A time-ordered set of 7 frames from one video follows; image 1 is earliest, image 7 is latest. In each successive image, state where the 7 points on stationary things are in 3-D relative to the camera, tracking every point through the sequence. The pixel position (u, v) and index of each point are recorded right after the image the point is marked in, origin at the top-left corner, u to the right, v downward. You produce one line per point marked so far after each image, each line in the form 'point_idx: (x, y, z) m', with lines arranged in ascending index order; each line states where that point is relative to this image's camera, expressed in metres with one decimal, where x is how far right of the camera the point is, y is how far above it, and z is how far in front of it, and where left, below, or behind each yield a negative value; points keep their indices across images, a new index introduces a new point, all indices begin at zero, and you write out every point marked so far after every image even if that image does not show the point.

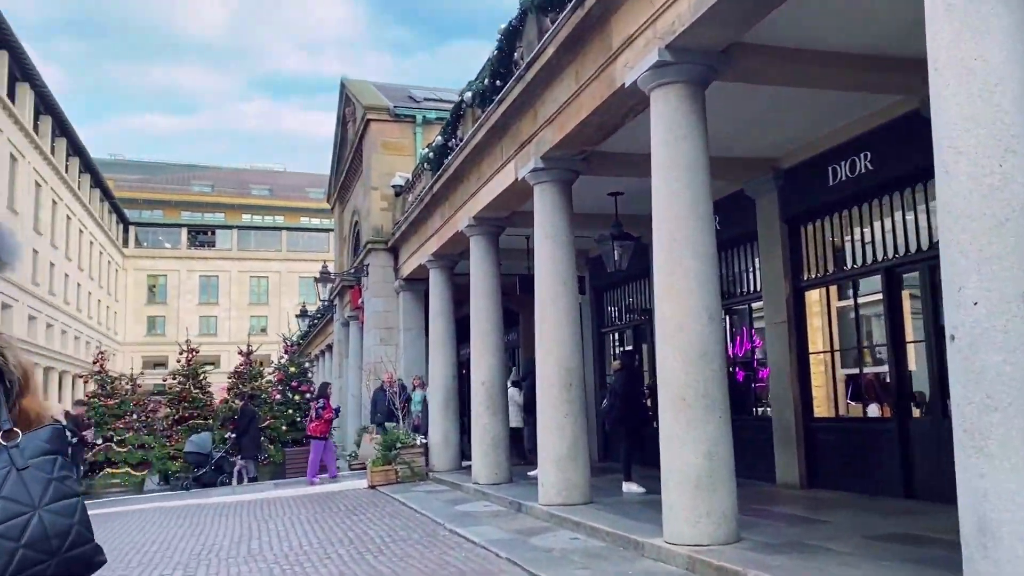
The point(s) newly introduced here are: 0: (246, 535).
0: (-3.2, -3.0, +10.3) m
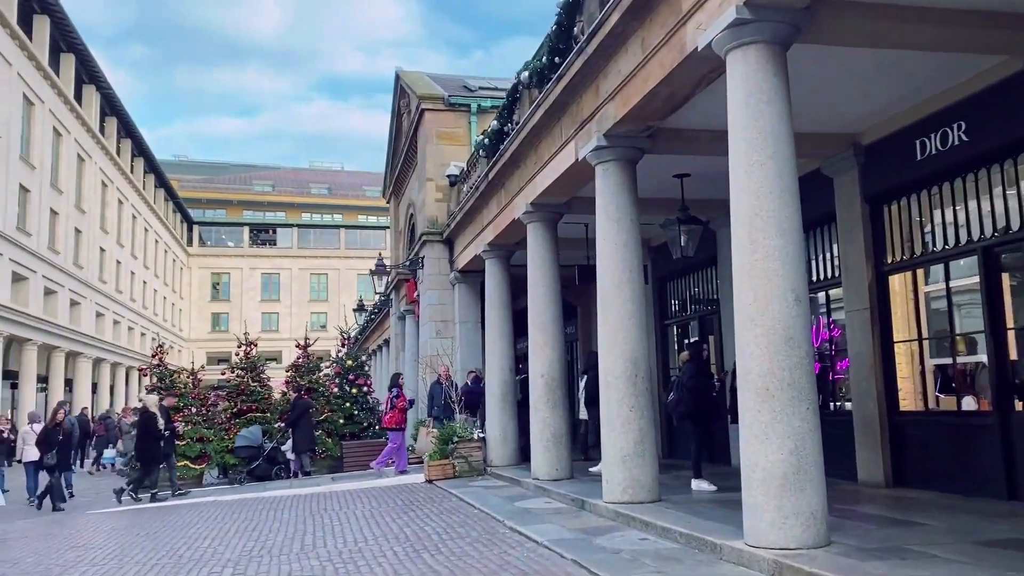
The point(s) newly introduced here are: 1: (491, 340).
0: (-2.5, -2.8, +10.0) m
1: (-0.4, -0.9, +14.9) m
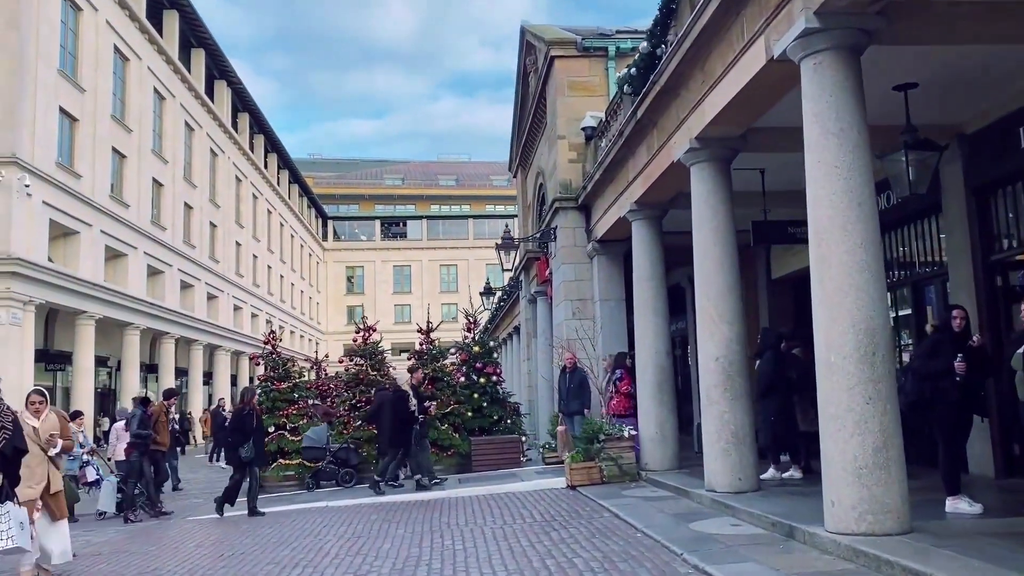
0: (-0.9, -2.4, +7.8) m
1: (+1.9, -0.5, +12.3) m
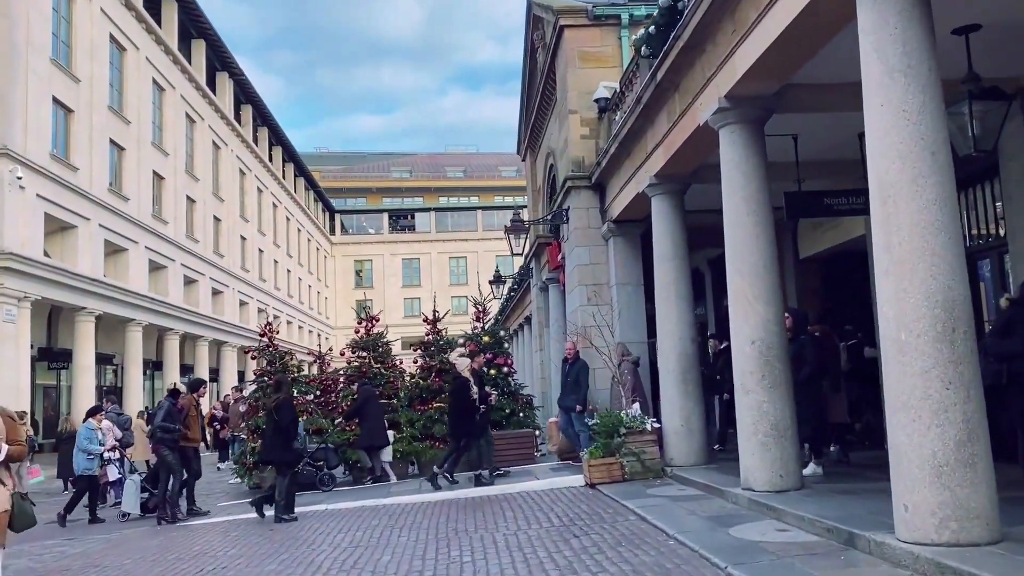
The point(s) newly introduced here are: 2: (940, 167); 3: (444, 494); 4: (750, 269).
0: (-0.8, -2.3, +6.9) m
1: (+2.0, -0.2, +11.4) m
2: (+2.7, +0.8, +5.4) m
3: (-0.9, -2.8, +11.9) m
4: (+2.3, +0.2, +8.5) m
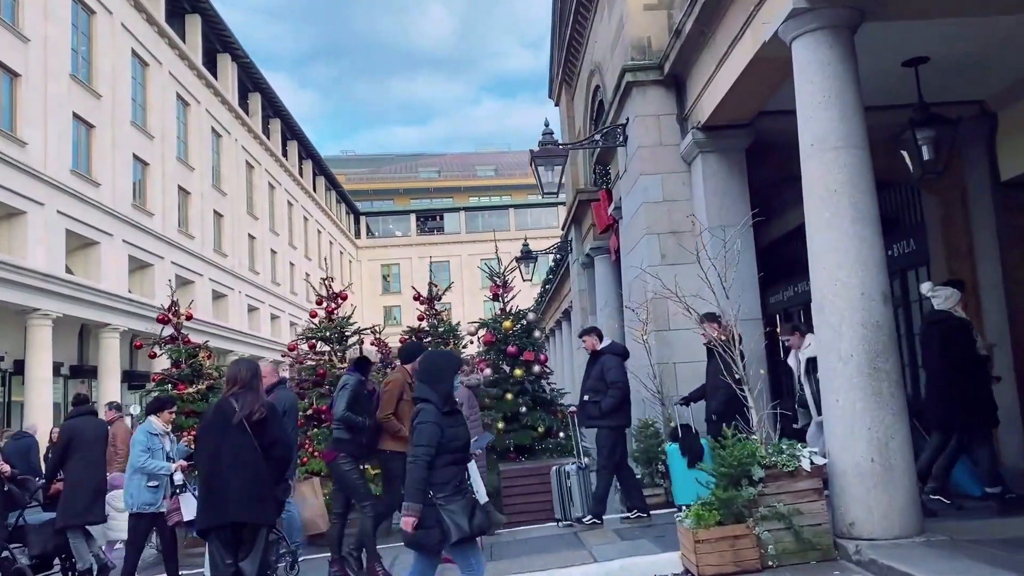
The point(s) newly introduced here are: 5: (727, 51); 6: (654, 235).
0: (-0.7, -1.7, +1.7) m
1: (+2.2, +0.4, +6.0) m
2: (+2.6, +1.5, +0.1) m
3: (-0.7, -2.3, +6.6) m
4: (+2.4, +0.9, +3.1) m
5: (+2.0, +2.2, +8.1) m
6: (+1.5, +0.6, +9.4) m
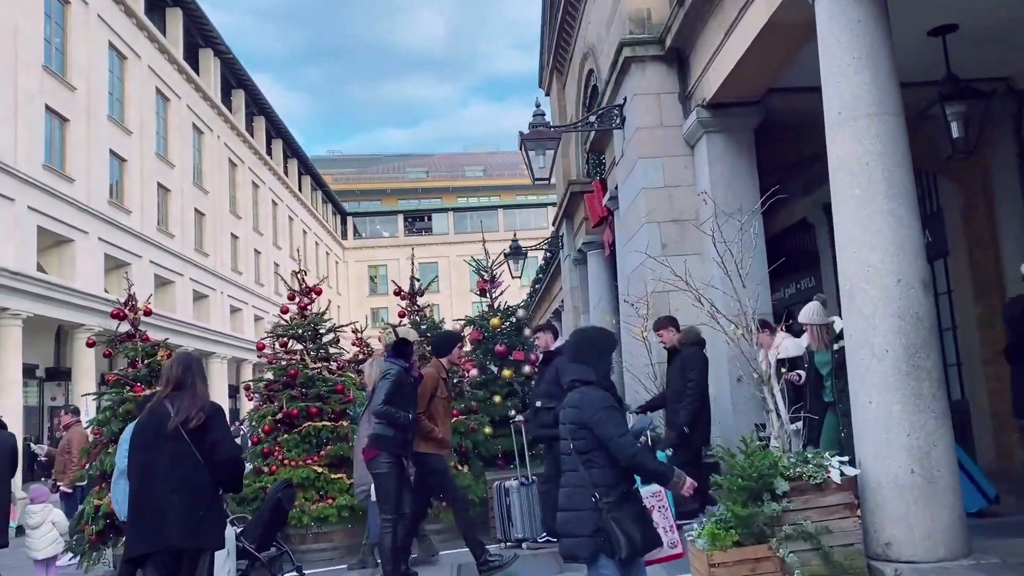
0: (-0.7, -1.6, +0.9) m
1: (+2.1, +0.5, +5.3) m
2: (+2.6, +1.6, -0.6) m
3: (-0.8, -2.2, +5.8) m
4: (+2.4, +0.9, +2.4) m
5: (+1.9, +2.3, +7.4) m
6: (+1.4, +0.6, +8.7) m
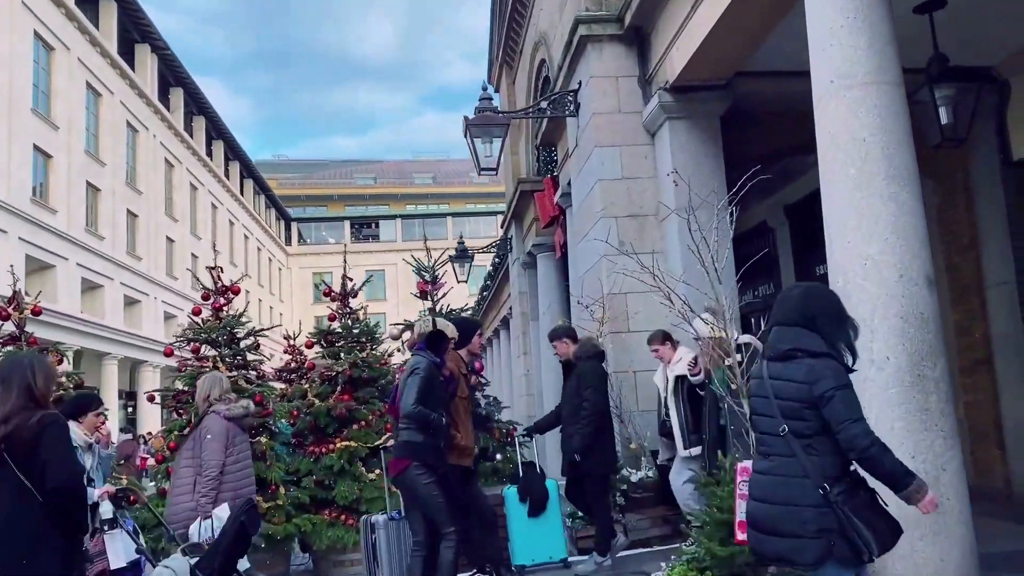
0: (-0.8, -1.5, -0.1) m
1: (+1.8, +0.5, +4.5) m
2: (+2.6, +1.7, -1.3) m
3: (-1.1, -2.2, +4.9) m
4: (+2.2, +1.0, +1.6) m
5: (+1.5, +2.3, +6.6) m
6: (+0.9, +0.6, +7.9) m
